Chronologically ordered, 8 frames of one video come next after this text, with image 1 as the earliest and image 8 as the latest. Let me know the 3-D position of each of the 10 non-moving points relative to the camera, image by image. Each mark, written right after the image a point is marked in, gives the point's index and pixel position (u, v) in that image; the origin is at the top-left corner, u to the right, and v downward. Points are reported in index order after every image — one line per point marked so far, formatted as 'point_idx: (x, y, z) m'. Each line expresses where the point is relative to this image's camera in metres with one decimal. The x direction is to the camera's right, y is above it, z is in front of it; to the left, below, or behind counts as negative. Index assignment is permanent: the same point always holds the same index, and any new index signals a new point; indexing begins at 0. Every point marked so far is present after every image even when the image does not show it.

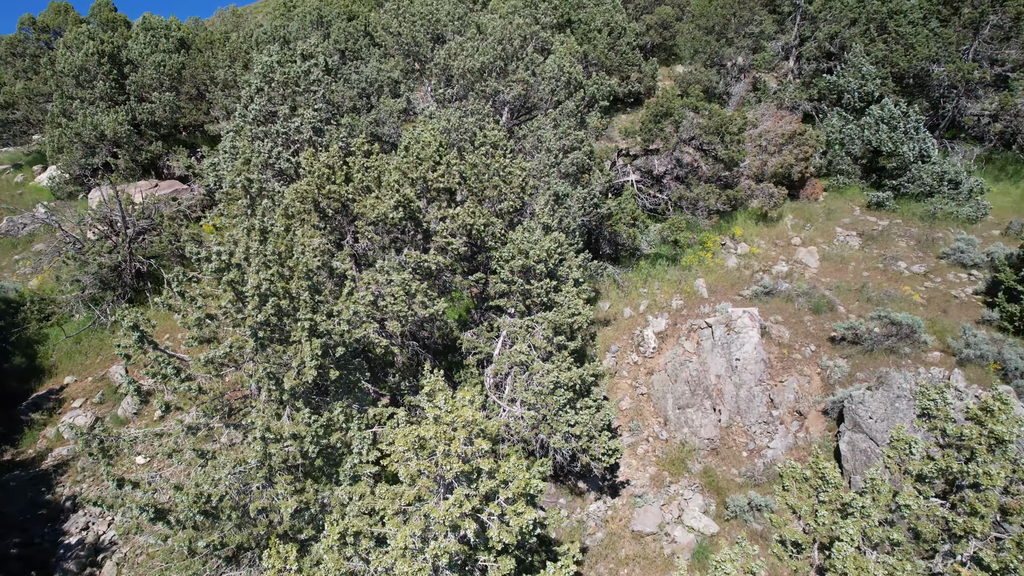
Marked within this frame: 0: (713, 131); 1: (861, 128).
0: (+5.4, +4.3, +13.5) m
1: (+9.9, +4.8, +15.0) m
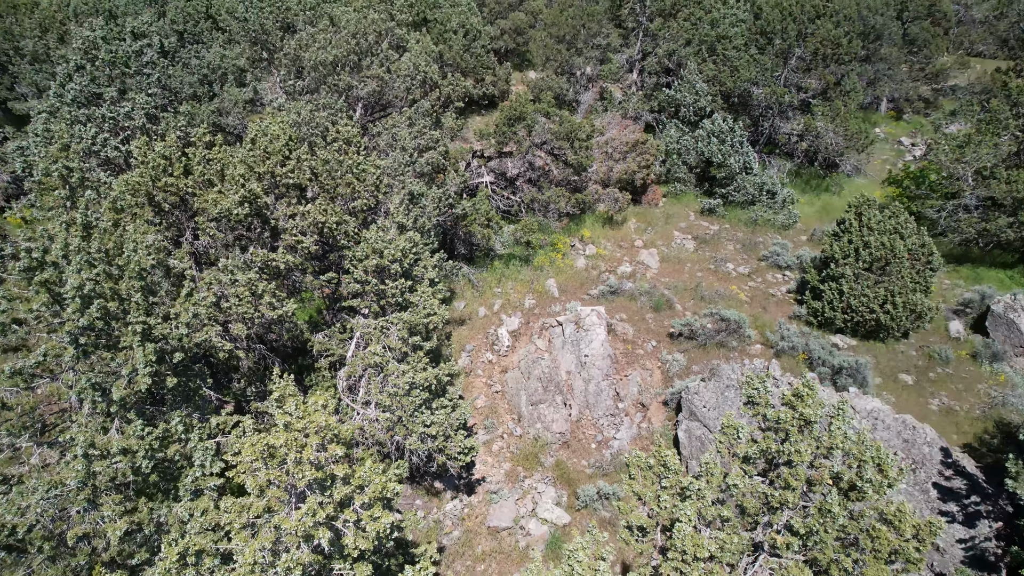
0: (+1.4, +4.3, +14.0) m
1: (+5.6, +4.8, +16.2) m
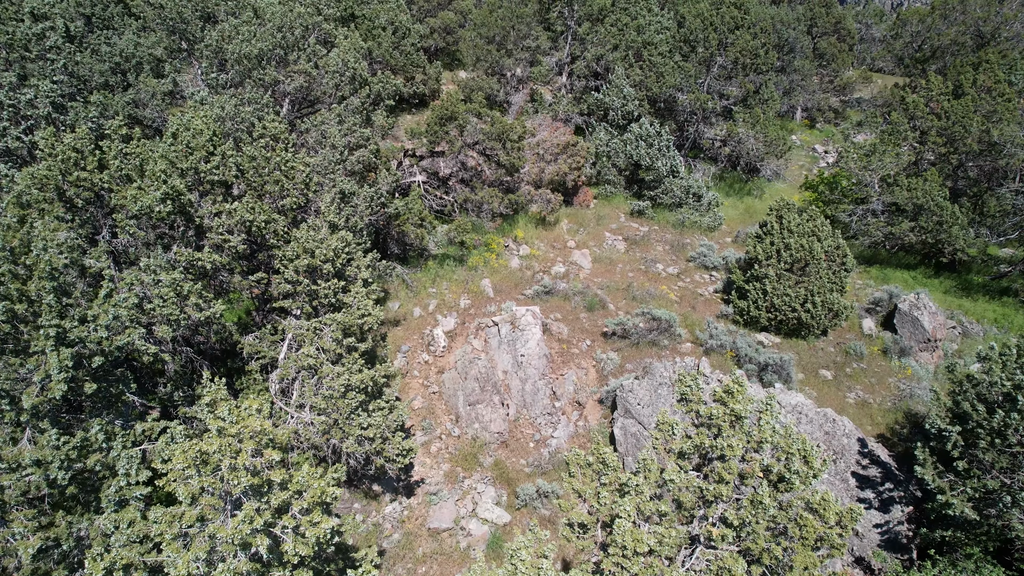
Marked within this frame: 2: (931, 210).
0: (-0.4, +4.3, +14.0) m
1: (+3.6, +4.8, +16.5) m
2: (+11.5, +2.2, +13.6) m
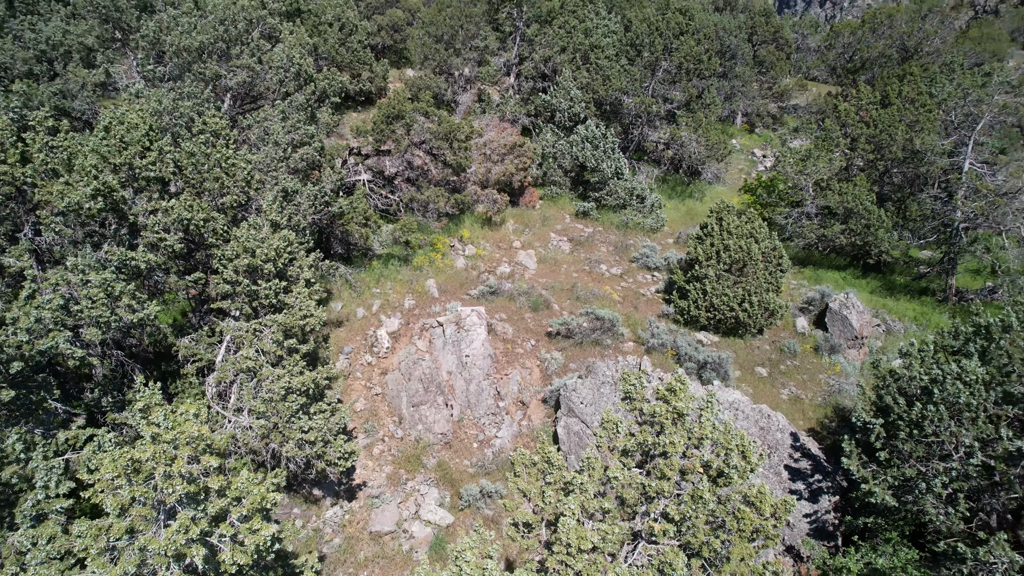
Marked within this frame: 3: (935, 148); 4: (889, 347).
0: (-2.0, +4.2, +13.9) m
1: (+1.9, +4.8, +16.7) m
2: (+10.0, +2.2, +14.3) m
3: (+12.0, +4.0, +14.2) m
4: (+9.0, -1.4, +11.9) m
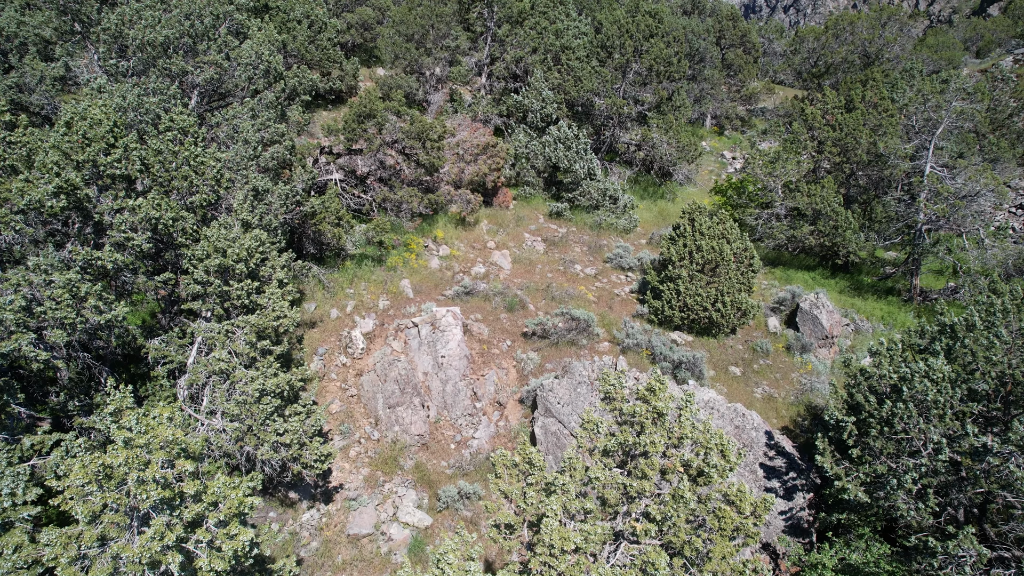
0: (-2.7, +4.2, +13.8) m
1: (+1.1, +4.8, +16.7) m
2: (+9.3, +2.2, +14.6) m
3: (+11.3, +4.0, +14.5) m
4: (+8.4, -1.4, +12.1) m
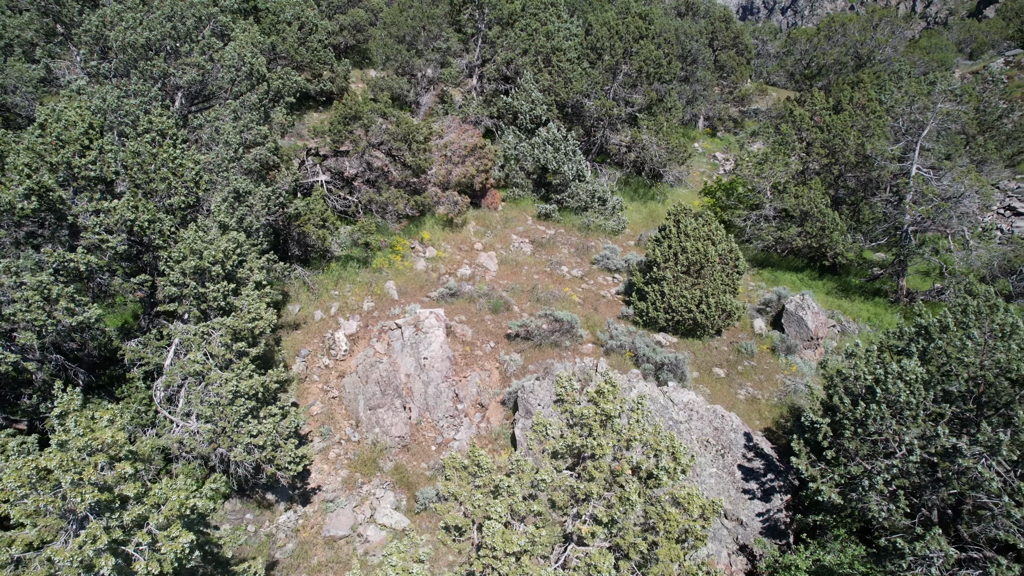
0: (-3.1, +4.2, +13.9) m
1: (+0.7, +4.7, +16.8) m
2: (+8.9, +2.1, +14.6) m
3: (+11.0, +3.9, +14.6) m
4: (+8.0, -1.4, +12.1) m
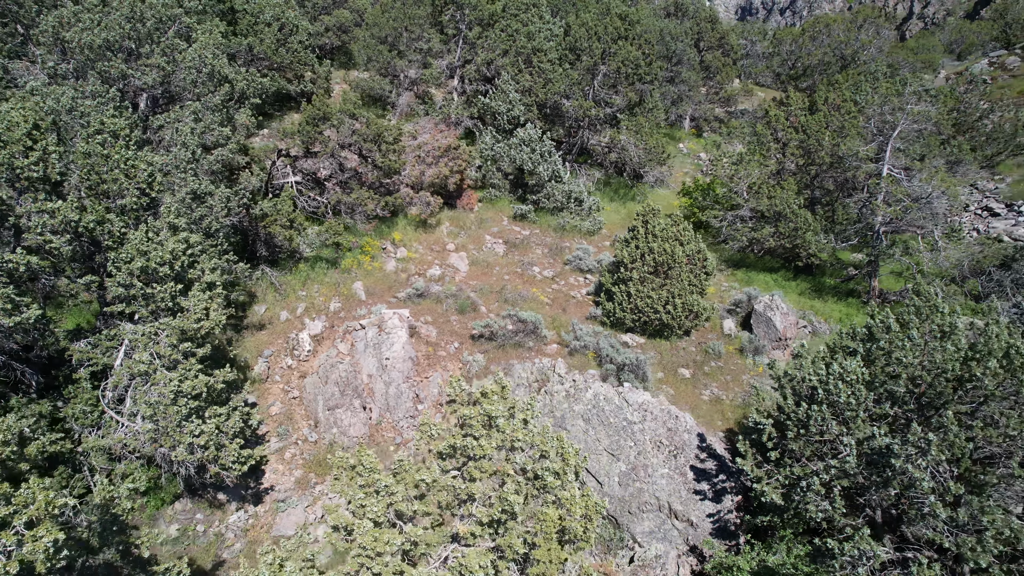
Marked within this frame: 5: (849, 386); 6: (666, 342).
0: (-3.8, +4.2, +13.9) m
1: (0.0, +4.7, +16.8) m
2: (+8.1, +2.1, +14.6) m
3: (+10.2, +3.9, +14.6) m
4: (+7.2, -1.5, +12.1) m
5: (+4.7, -1.4, +6.8) m
6: (+3.6, -1.3, +11.7) m
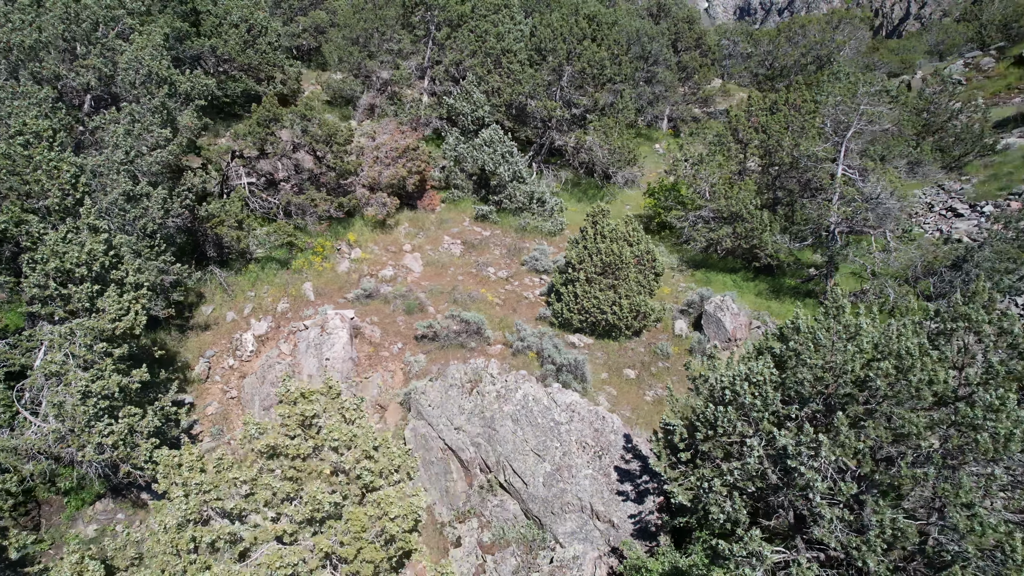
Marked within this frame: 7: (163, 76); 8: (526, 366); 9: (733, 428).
0: (-5.0, +4.2, +13.9) m
1: (-1.2, +4.7, +16.8) m
2: (+6.9, +2.1, +14.6) m
3: (+9.0, +3.9, +14.5) m
4: (+6.0, -1.5, +12.1) m
5: (+3.4, -1.4, +6.8) m
6: (+2.4, -1.3, +11.7) m
7: (-9.0, +6.0, +14.0) m
8: (+0.3, -1.7, +10.7) m
9: (+3.0, -1.9, +6.8) m
